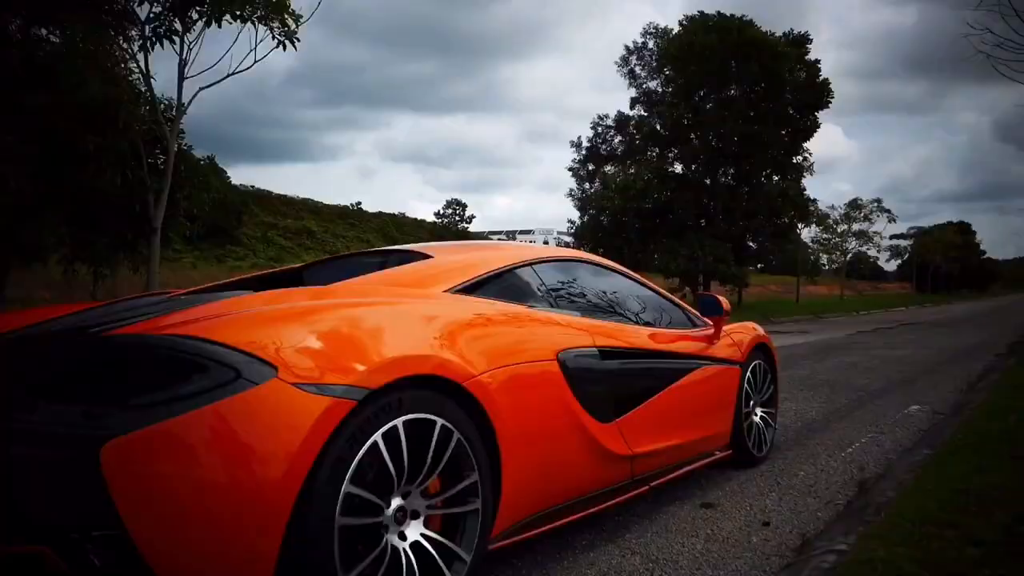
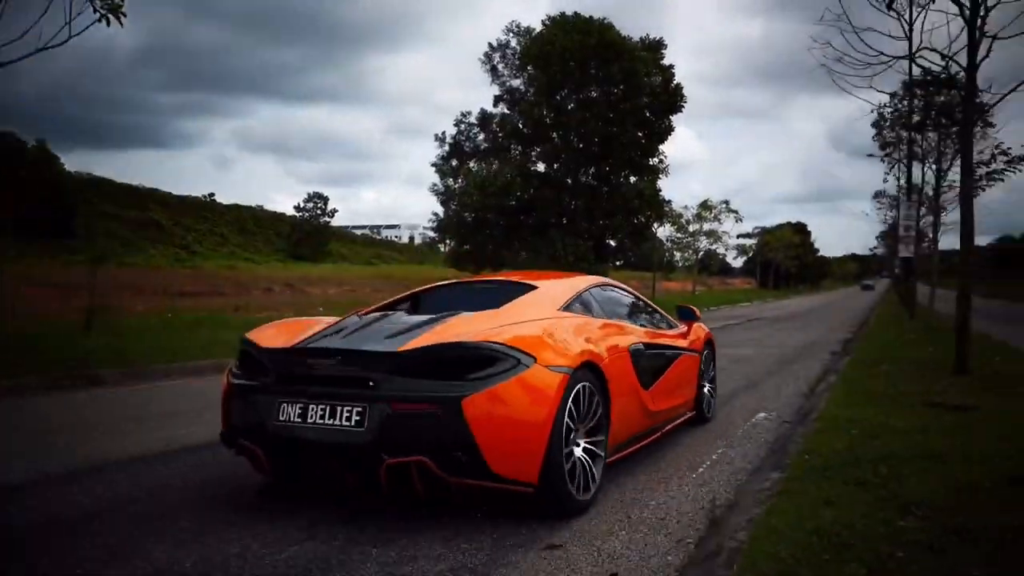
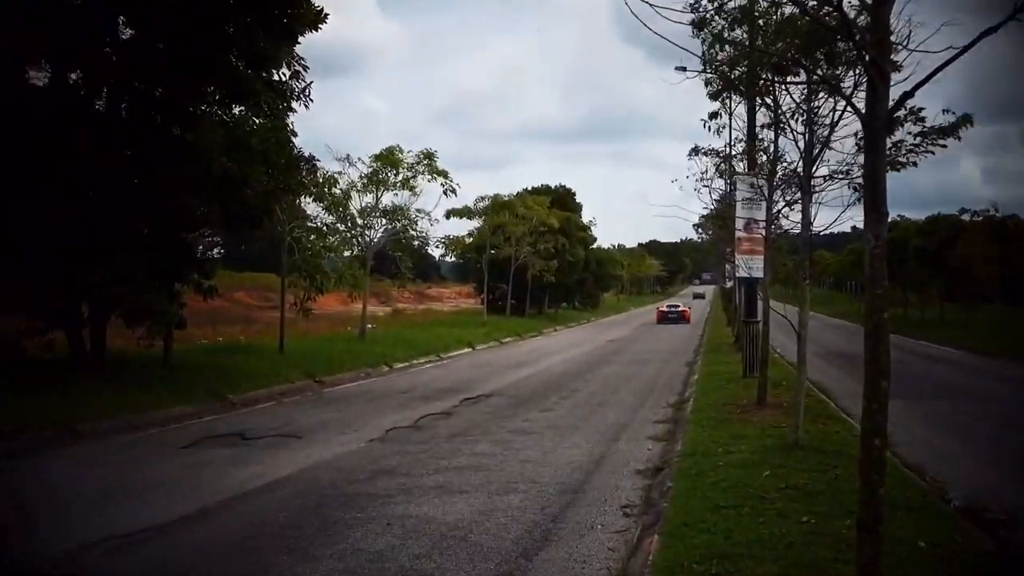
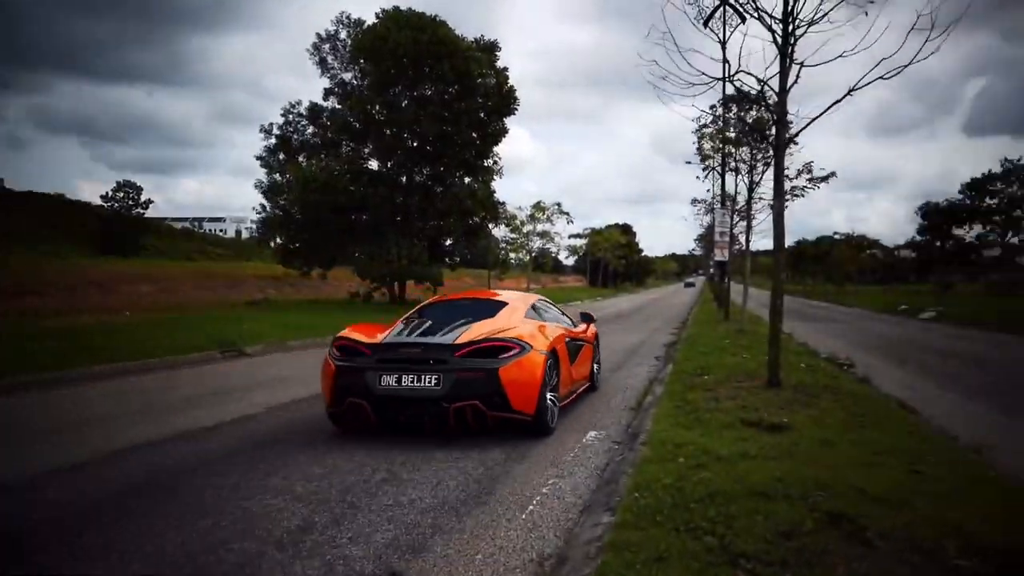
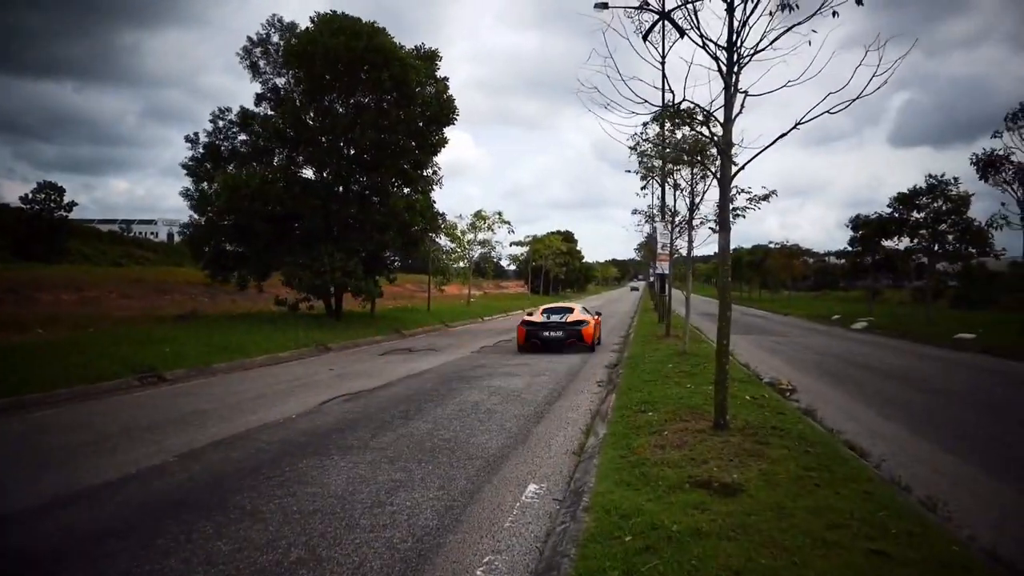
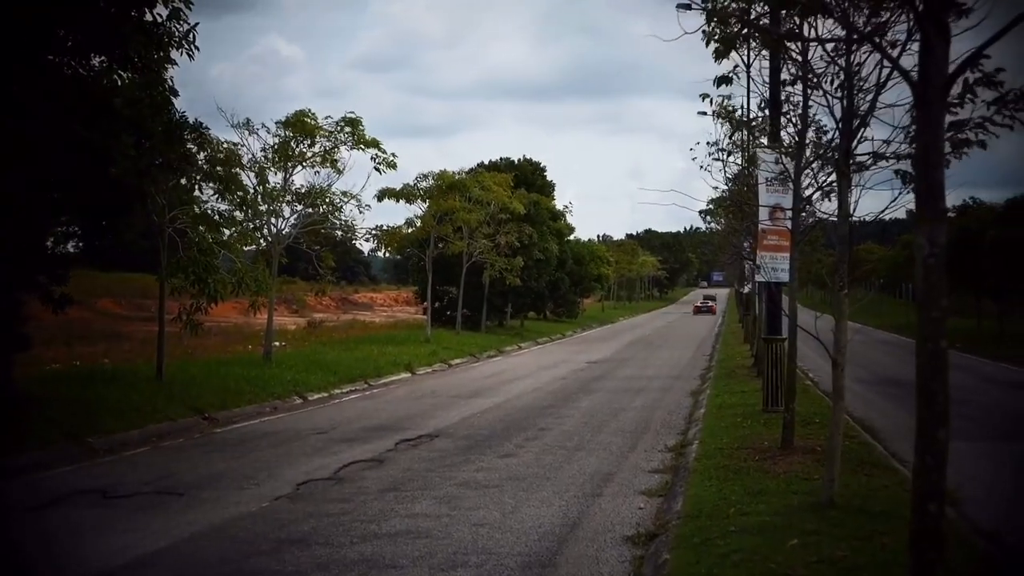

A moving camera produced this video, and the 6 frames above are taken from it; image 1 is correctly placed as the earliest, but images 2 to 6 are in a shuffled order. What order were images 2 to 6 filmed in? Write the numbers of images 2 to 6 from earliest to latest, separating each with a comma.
2, 4, 5, 3, 6
